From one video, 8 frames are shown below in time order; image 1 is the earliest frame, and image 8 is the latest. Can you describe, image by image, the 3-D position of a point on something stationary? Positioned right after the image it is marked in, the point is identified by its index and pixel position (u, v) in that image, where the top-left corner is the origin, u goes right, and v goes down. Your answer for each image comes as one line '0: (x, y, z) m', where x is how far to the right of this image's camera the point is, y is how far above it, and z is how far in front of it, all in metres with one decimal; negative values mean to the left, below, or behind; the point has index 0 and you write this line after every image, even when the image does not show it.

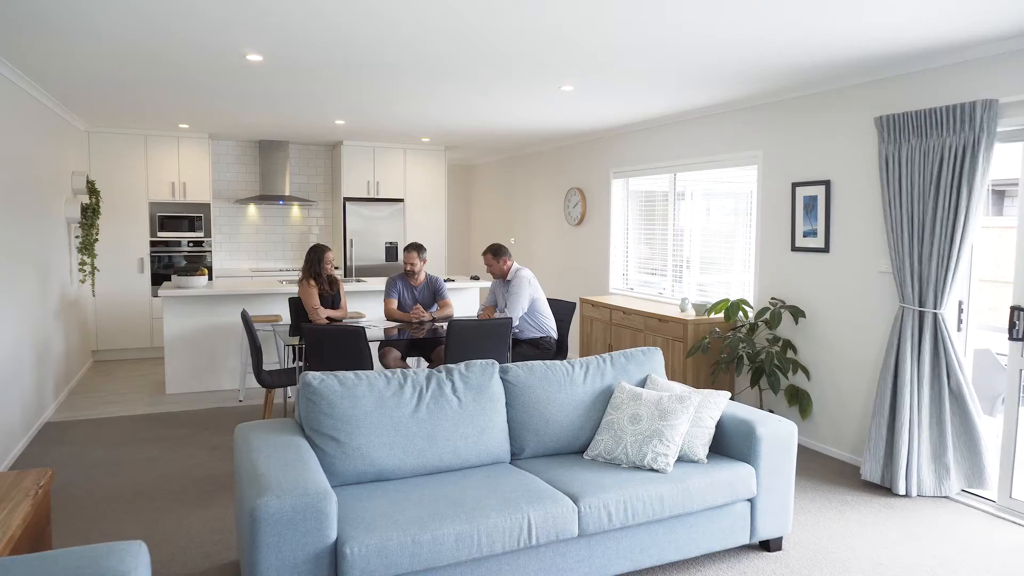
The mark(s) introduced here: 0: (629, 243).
0: (+1.1, +0.4, +6.6) m
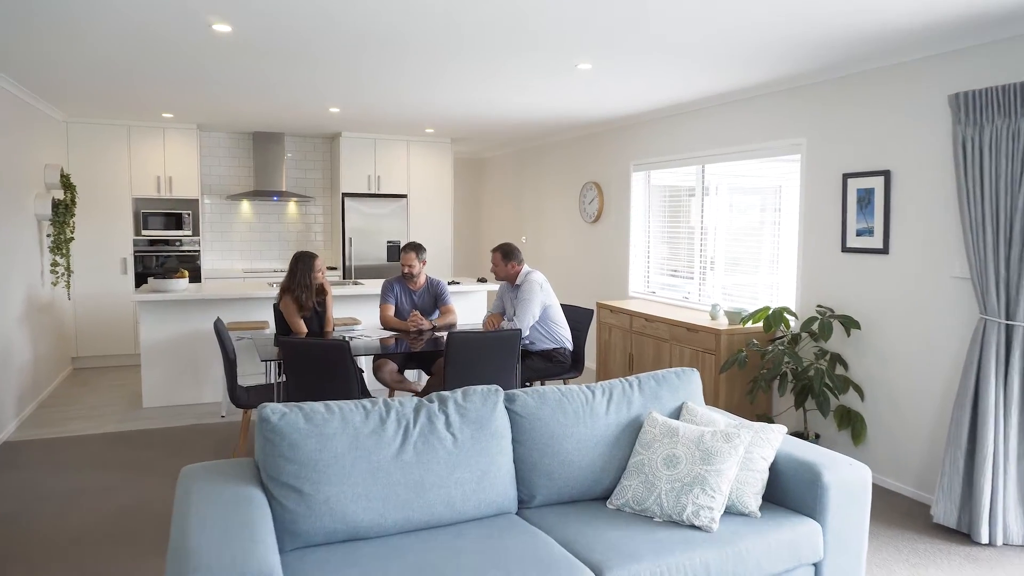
0: (+1.2, +0.4, +6.0) m
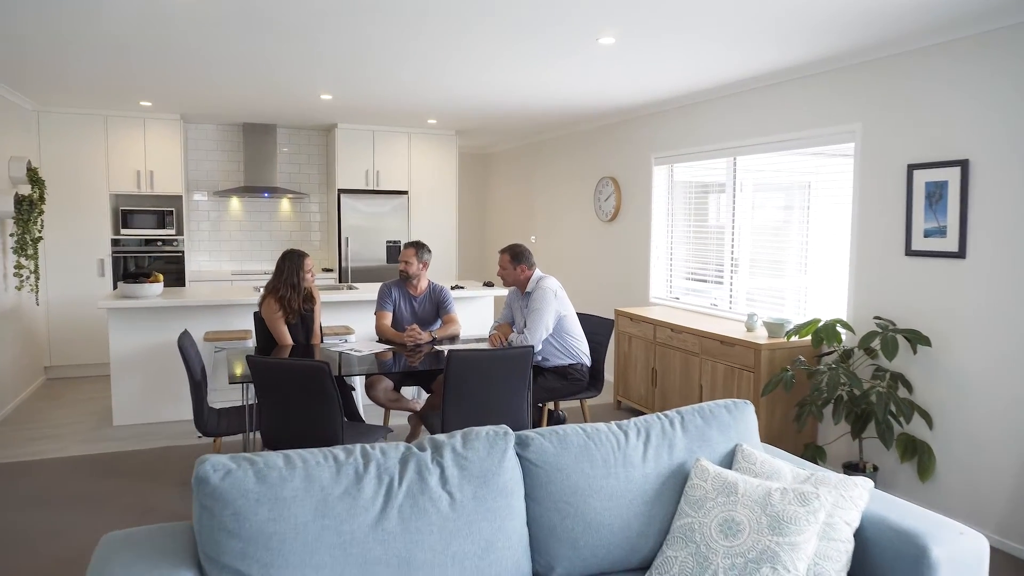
0: (+1.3, +0.4, +5.5) m
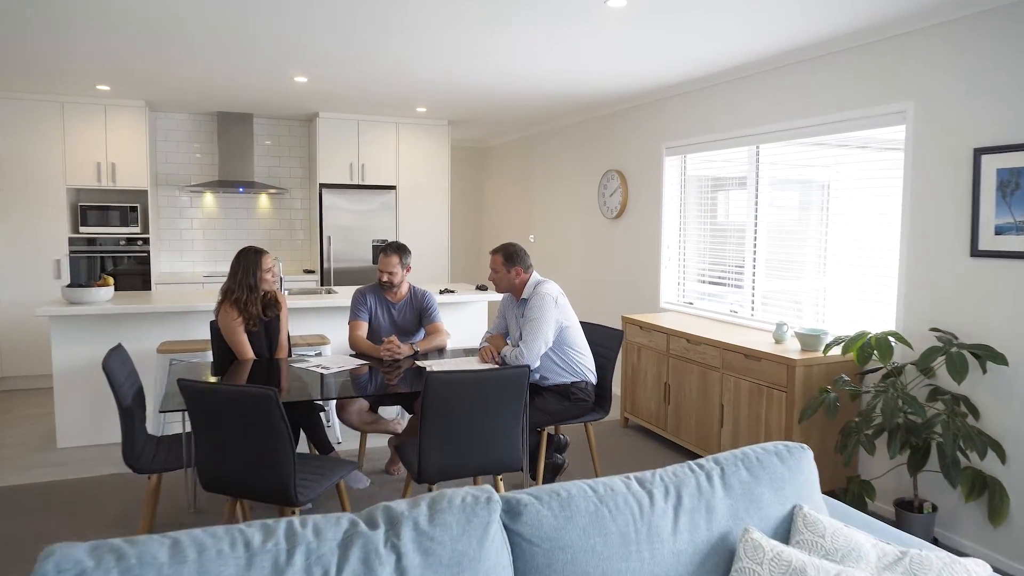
0: (+1.2, +0.3, +5.0) m
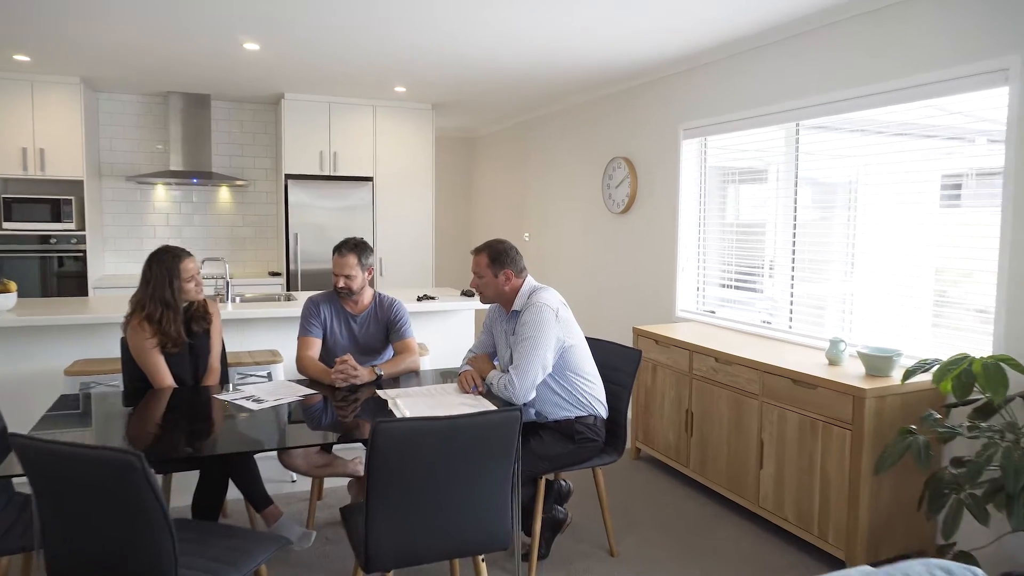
0: (+1.2, +0.3, +4.3) m
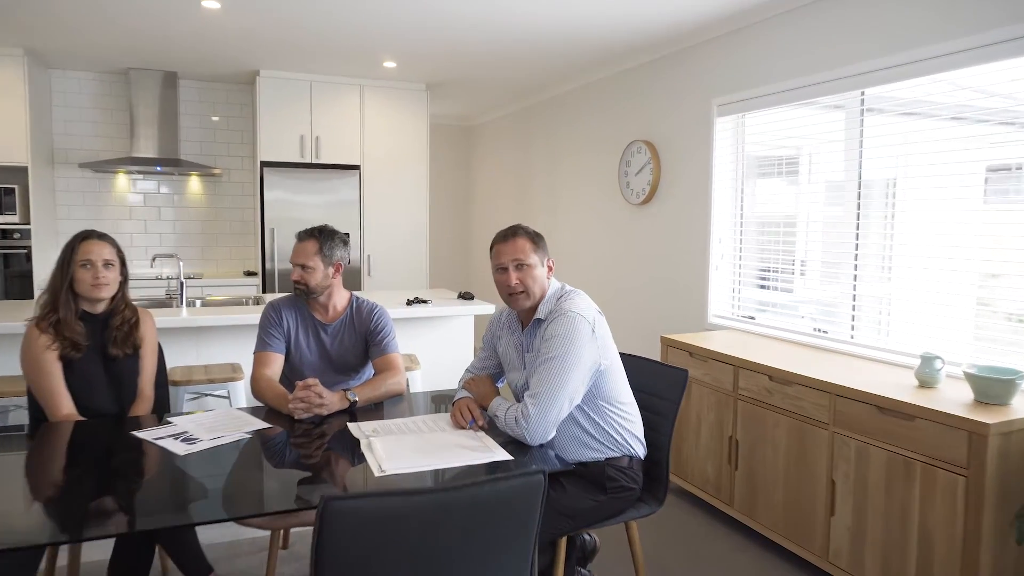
0: (+1.2, +0.3, +3.7) m
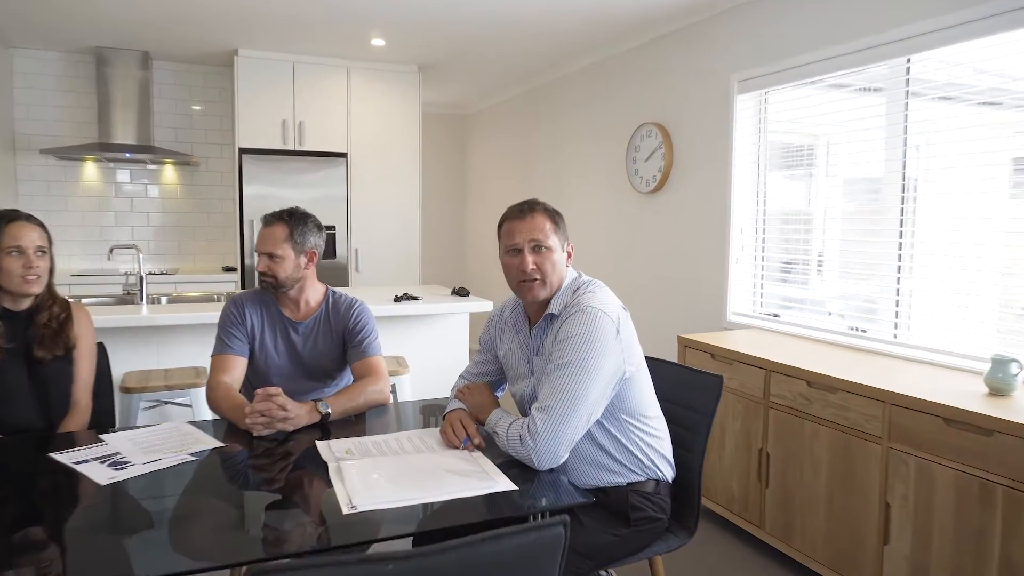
0: (+1.2, +0.3, +3.3) m
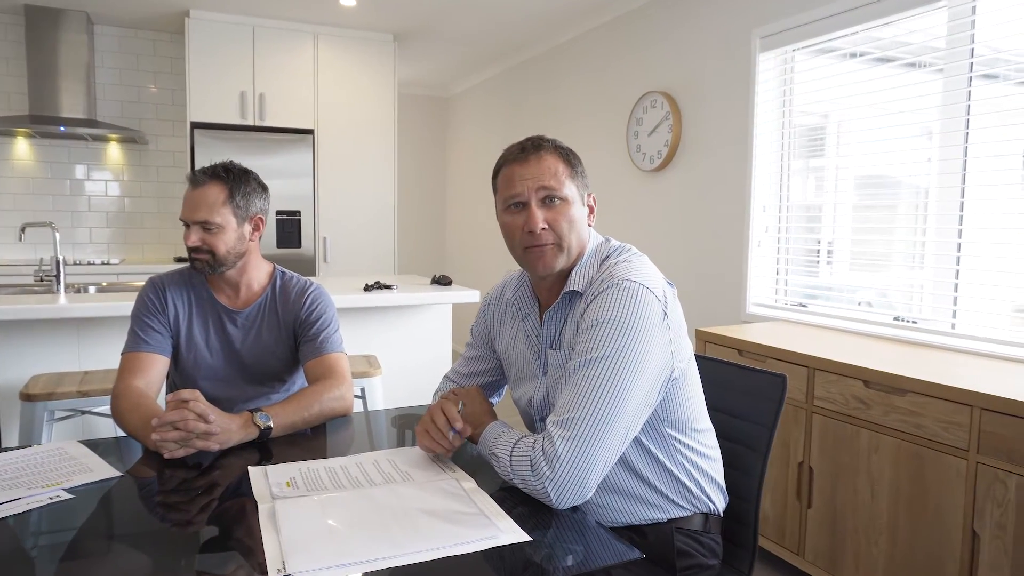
0: (+1.2, +0.4, +3.0) m
